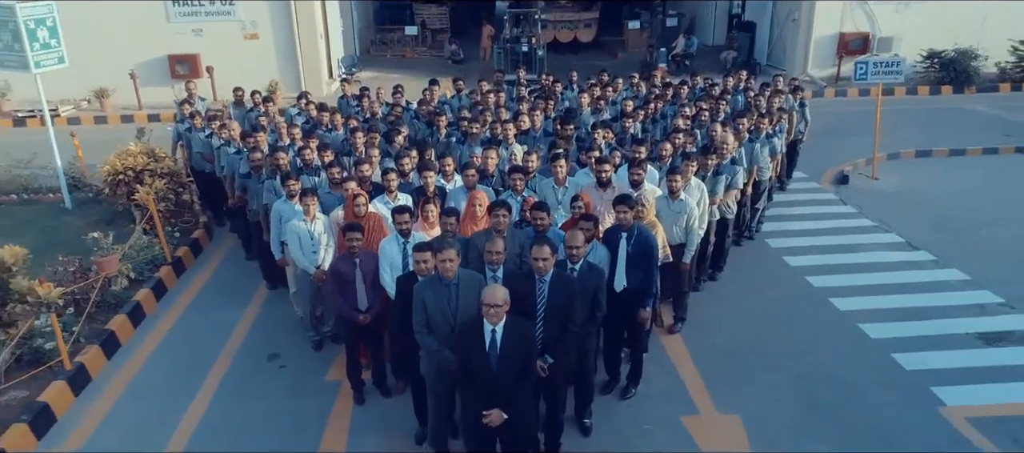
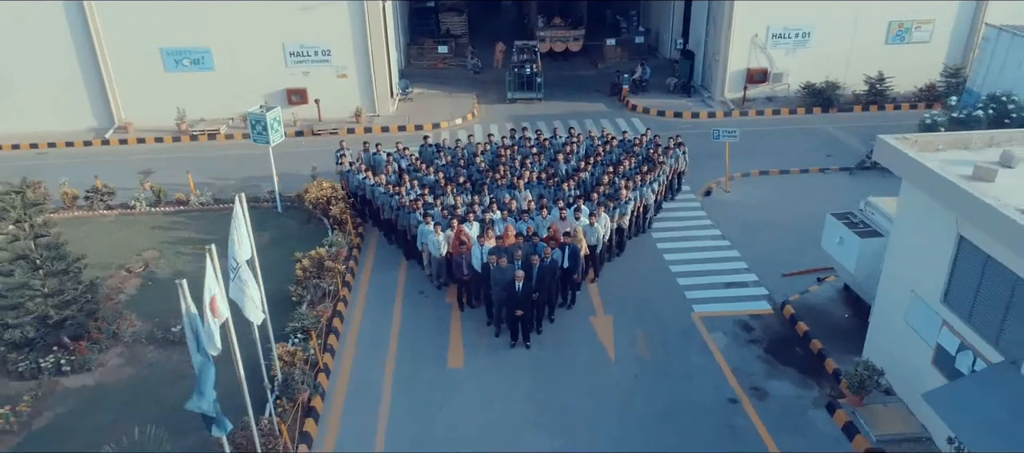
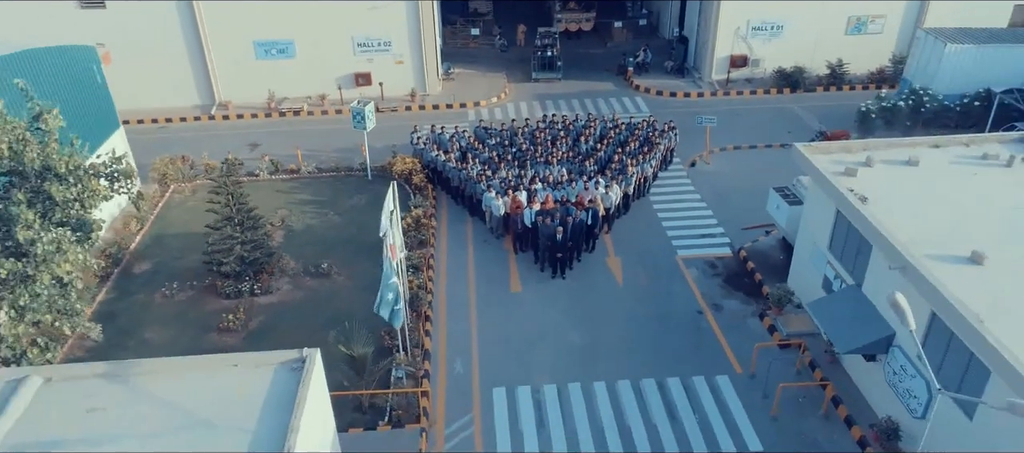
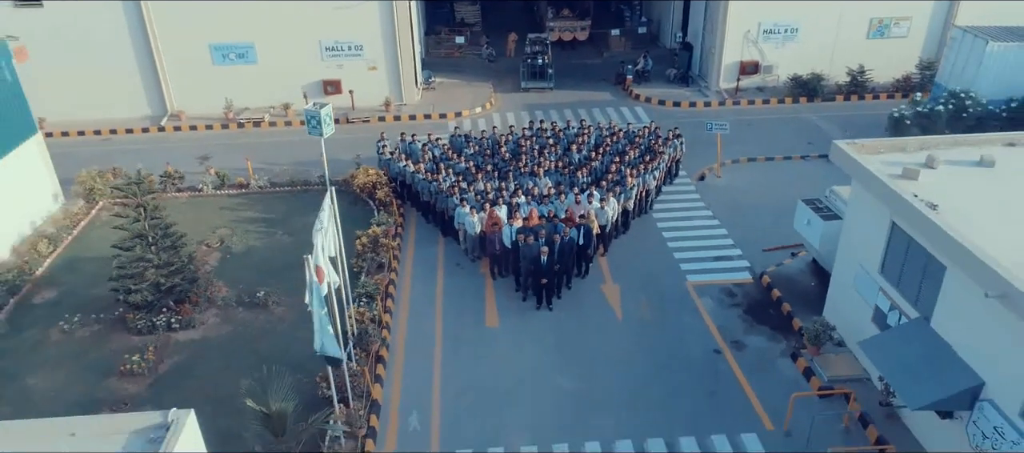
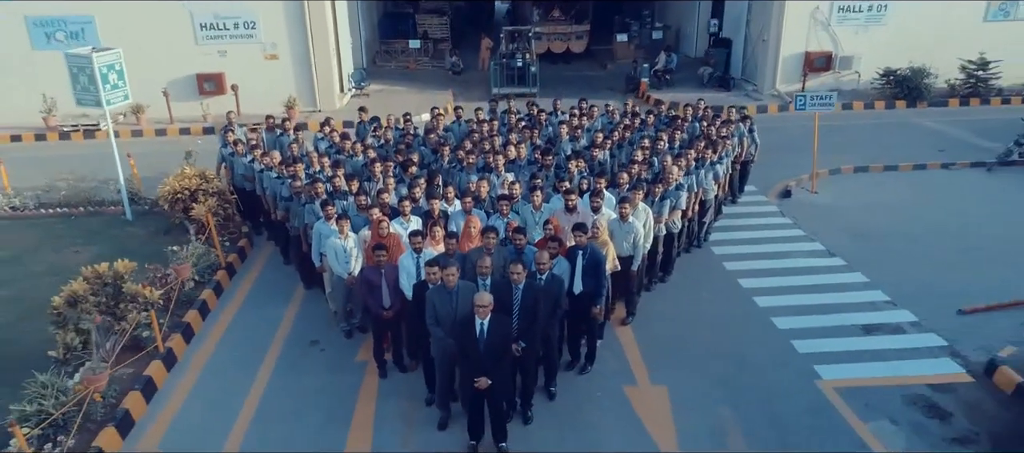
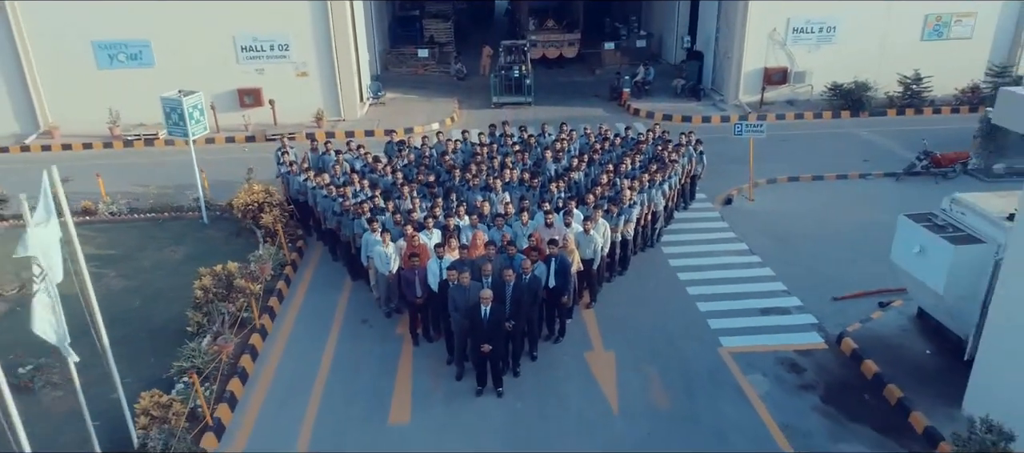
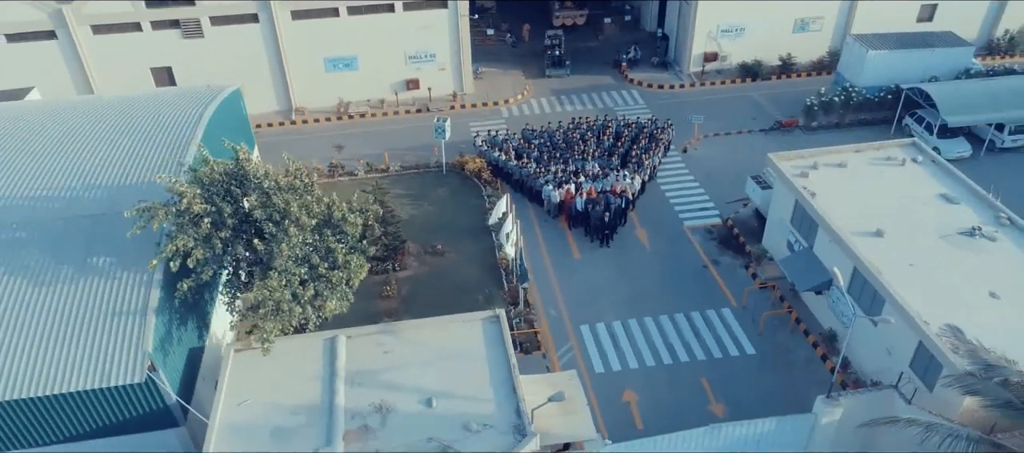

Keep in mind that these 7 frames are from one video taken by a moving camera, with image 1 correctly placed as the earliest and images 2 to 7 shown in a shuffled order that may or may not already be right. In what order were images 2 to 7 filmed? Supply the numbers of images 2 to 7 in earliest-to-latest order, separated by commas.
5, 6, 2, 4, 3, 7
